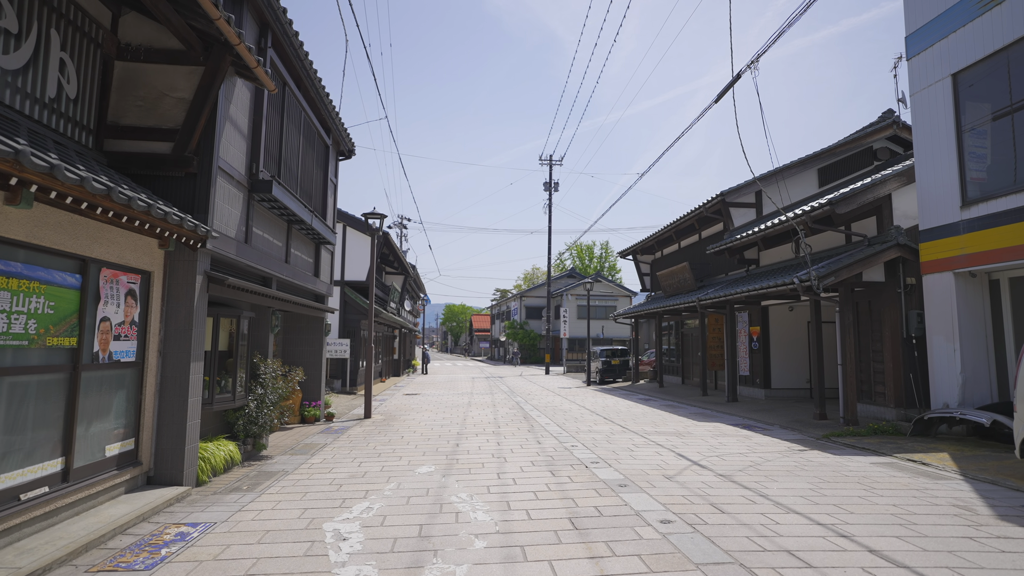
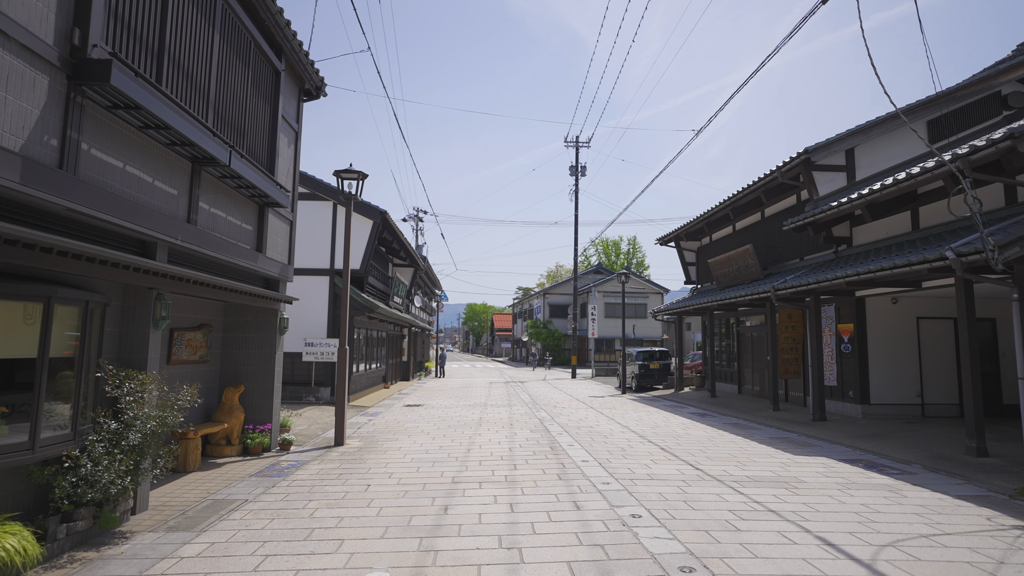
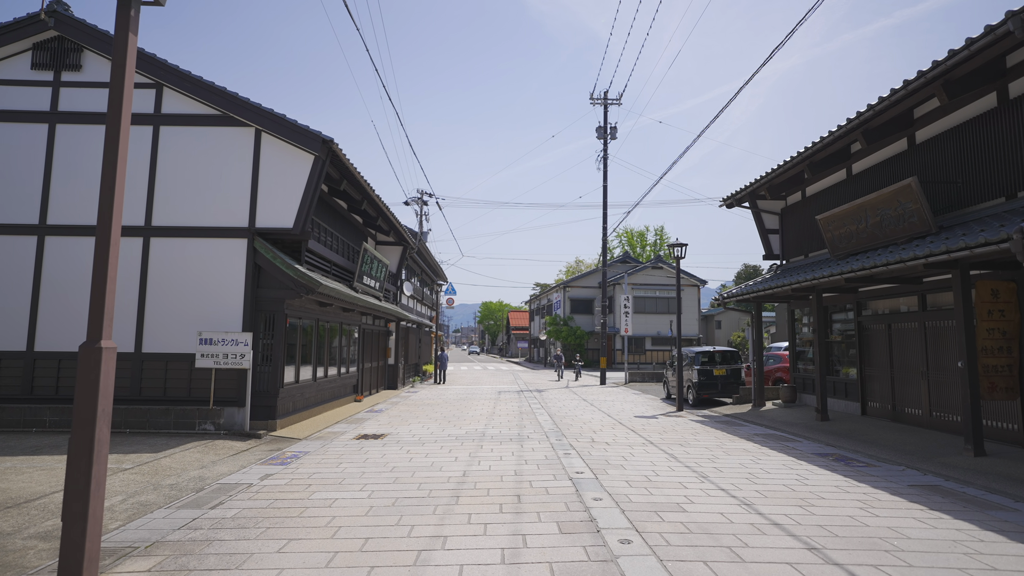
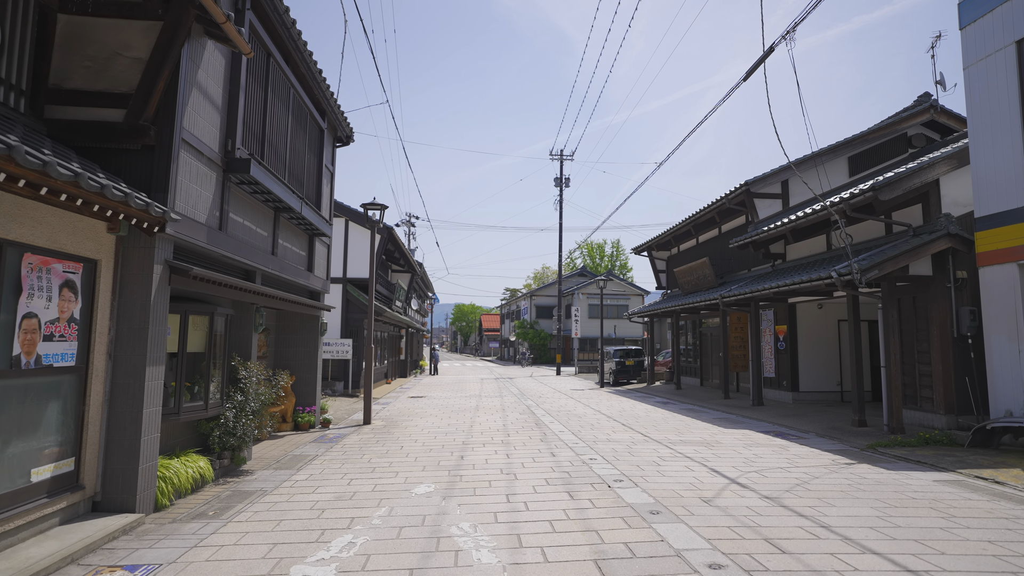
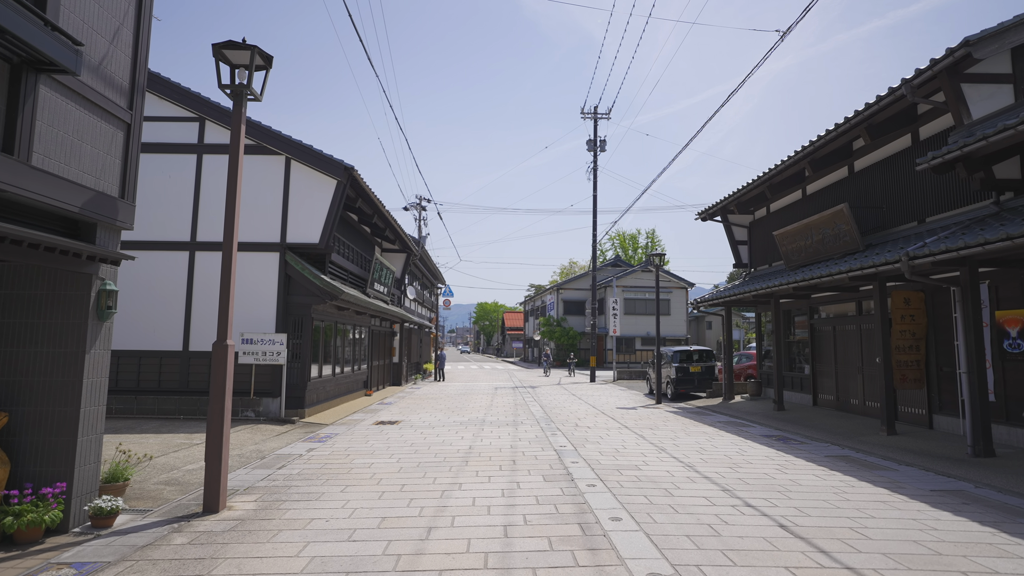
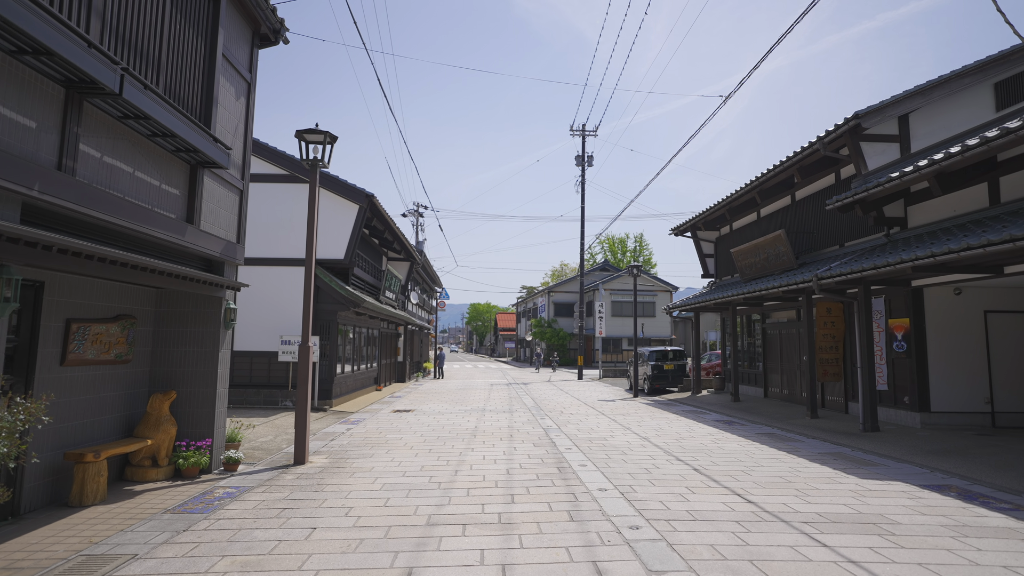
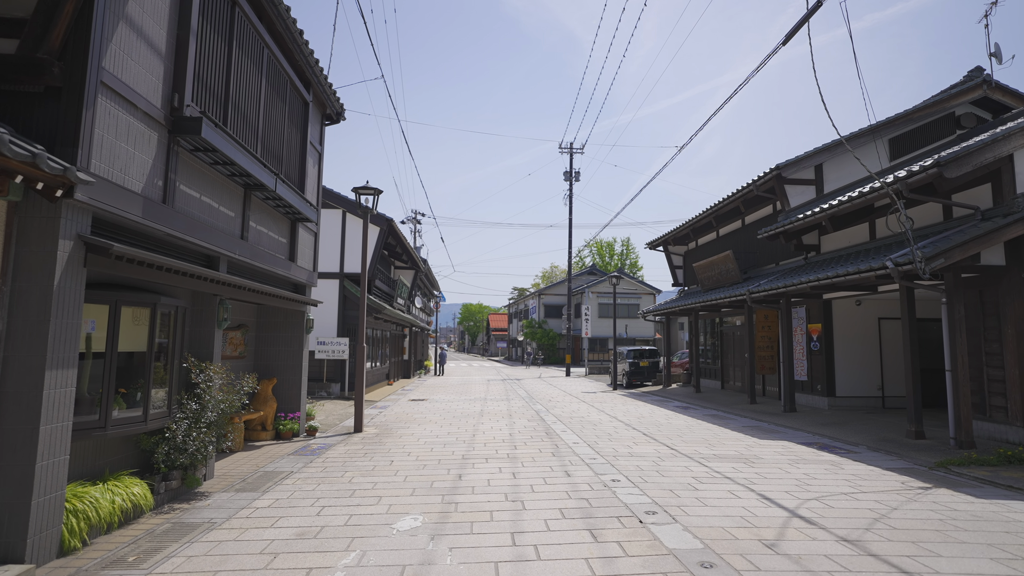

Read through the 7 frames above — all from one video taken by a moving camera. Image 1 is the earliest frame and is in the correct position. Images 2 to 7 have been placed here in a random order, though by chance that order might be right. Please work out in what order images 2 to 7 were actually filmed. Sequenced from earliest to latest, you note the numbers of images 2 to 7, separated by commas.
4, 7, 2, 6, 5, 3
